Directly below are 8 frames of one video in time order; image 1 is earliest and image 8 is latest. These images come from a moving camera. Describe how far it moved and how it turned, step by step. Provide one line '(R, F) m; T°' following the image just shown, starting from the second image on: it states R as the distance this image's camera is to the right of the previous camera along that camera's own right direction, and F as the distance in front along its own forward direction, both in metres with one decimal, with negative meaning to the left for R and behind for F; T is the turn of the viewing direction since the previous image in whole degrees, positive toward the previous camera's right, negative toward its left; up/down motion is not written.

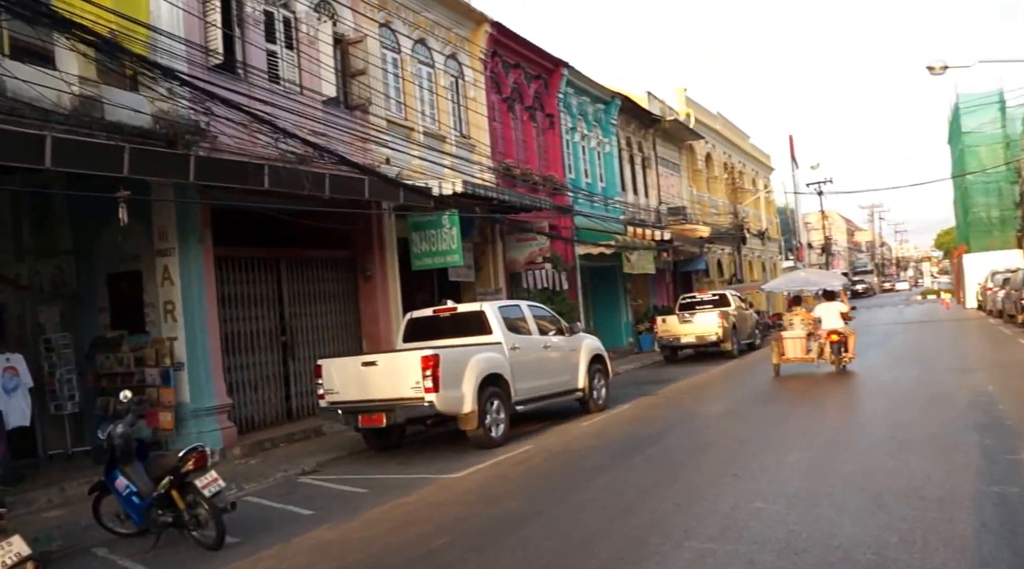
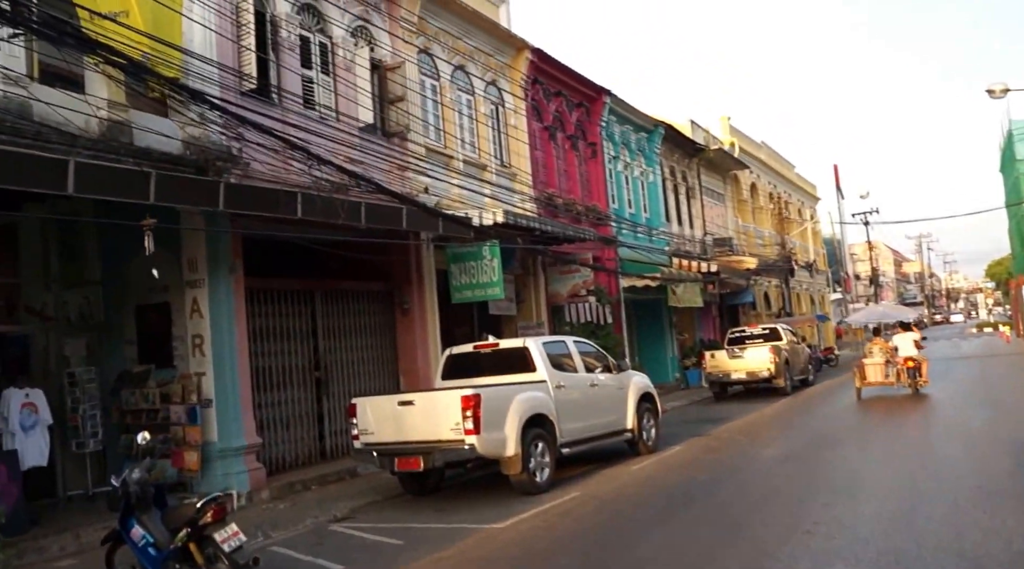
(-0.1, +0.7) m; -3°
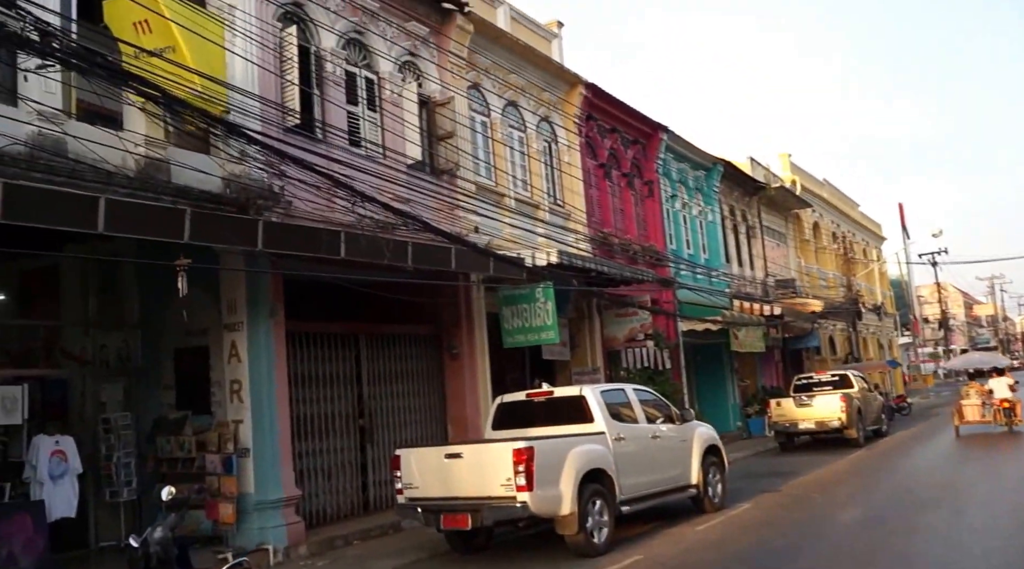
(0.0, +0.7) m; -4°
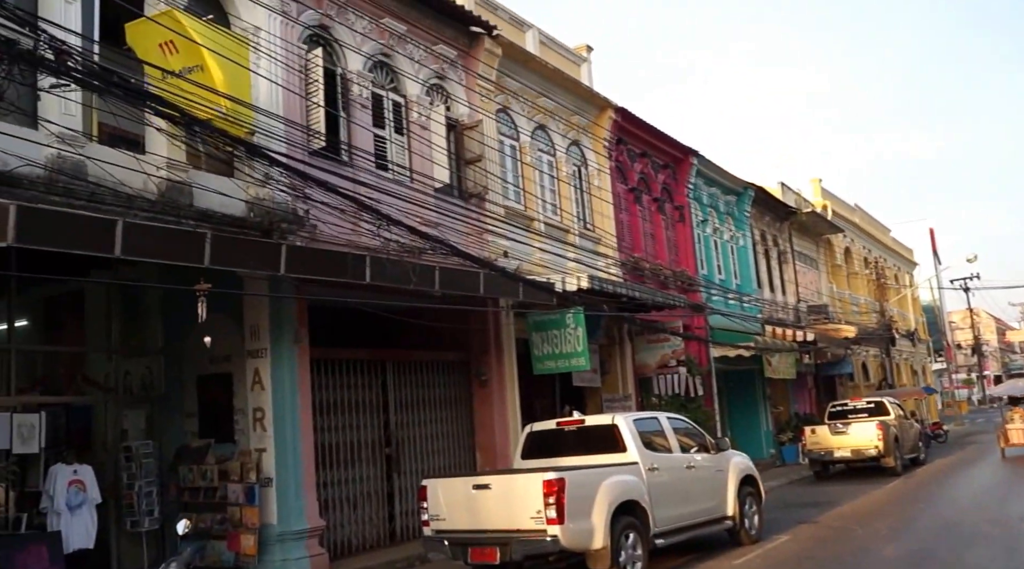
(0.0, +0.3) m; -2°
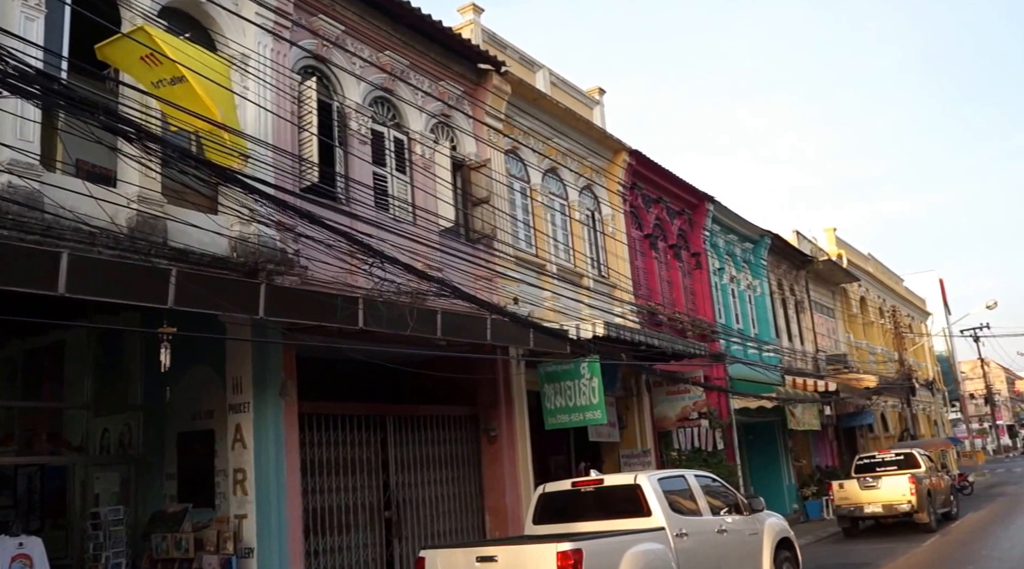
(0.0, +0.9) m; 0°
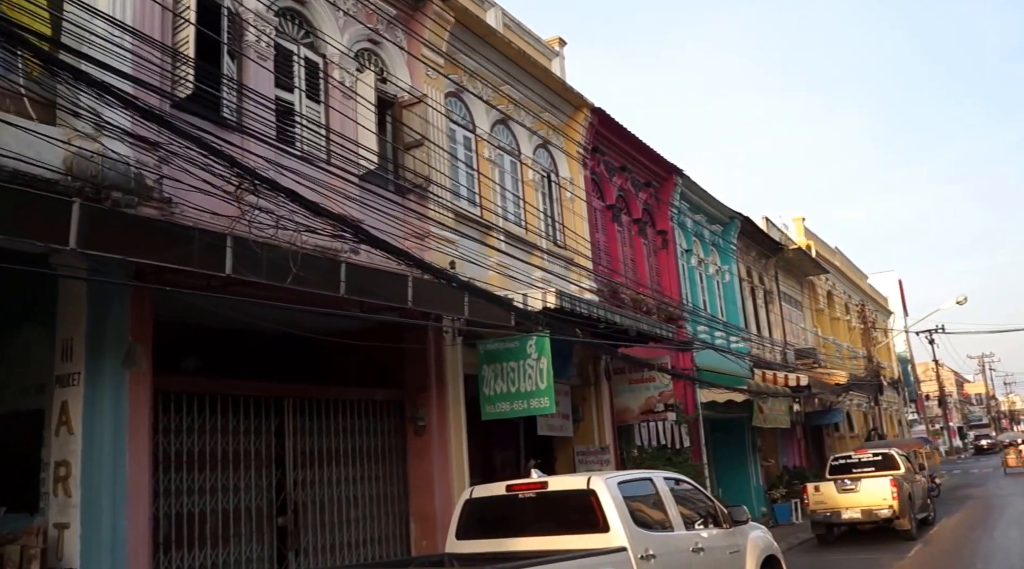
(+0.3, +2.1) m; +3°
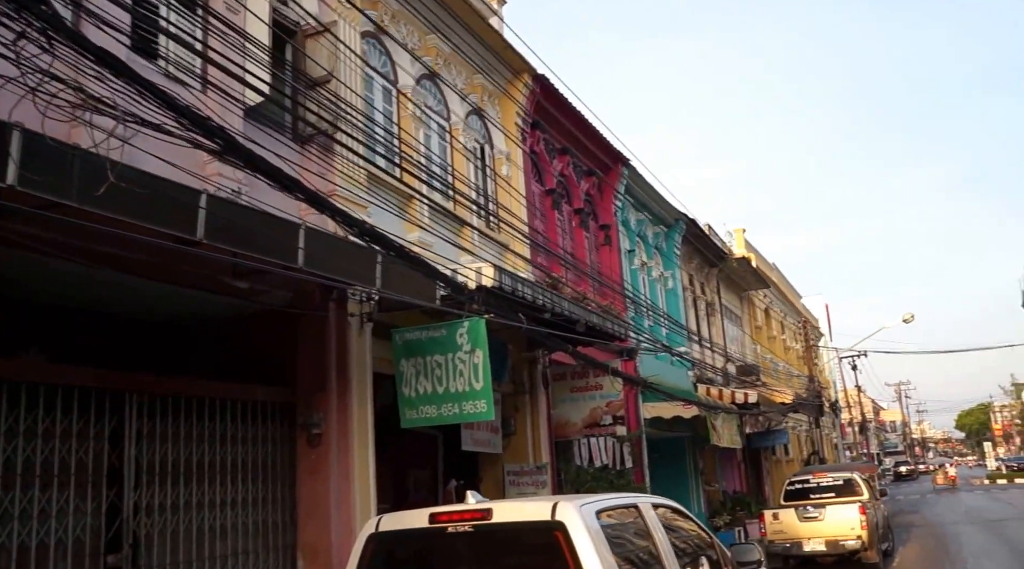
(-0.1, +2.1) m; +5°
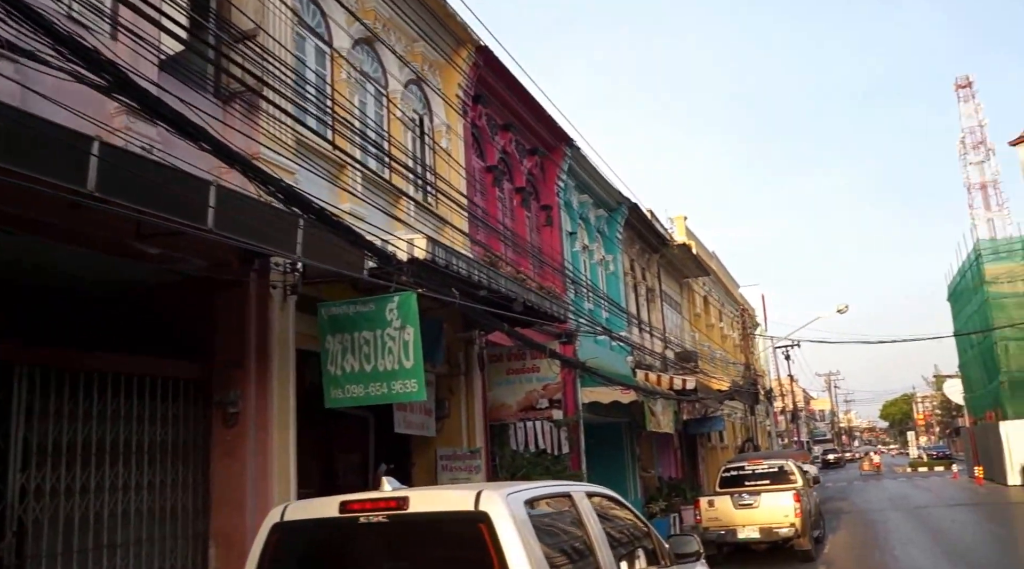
(+0.1, +0.4) m; +4°
